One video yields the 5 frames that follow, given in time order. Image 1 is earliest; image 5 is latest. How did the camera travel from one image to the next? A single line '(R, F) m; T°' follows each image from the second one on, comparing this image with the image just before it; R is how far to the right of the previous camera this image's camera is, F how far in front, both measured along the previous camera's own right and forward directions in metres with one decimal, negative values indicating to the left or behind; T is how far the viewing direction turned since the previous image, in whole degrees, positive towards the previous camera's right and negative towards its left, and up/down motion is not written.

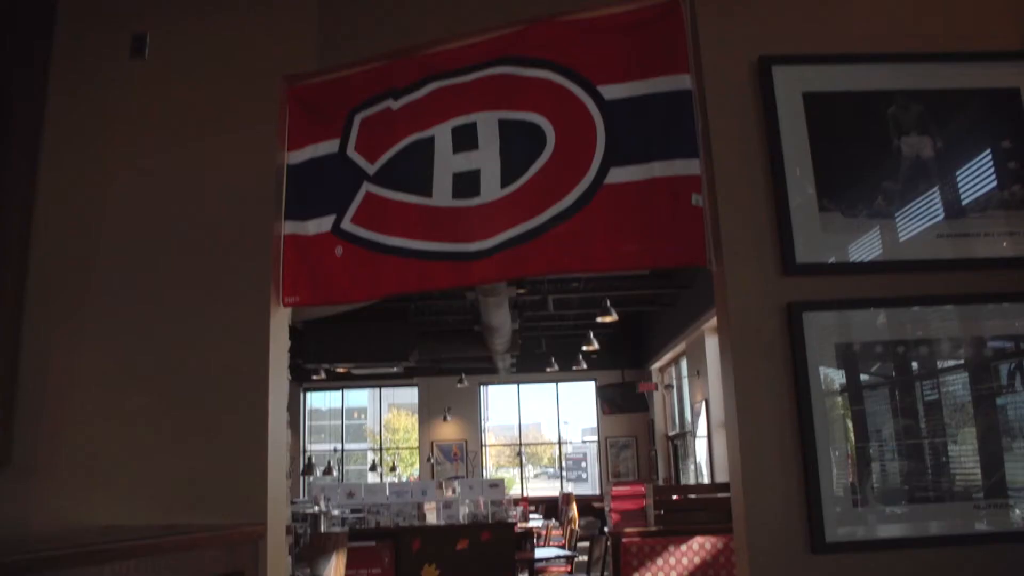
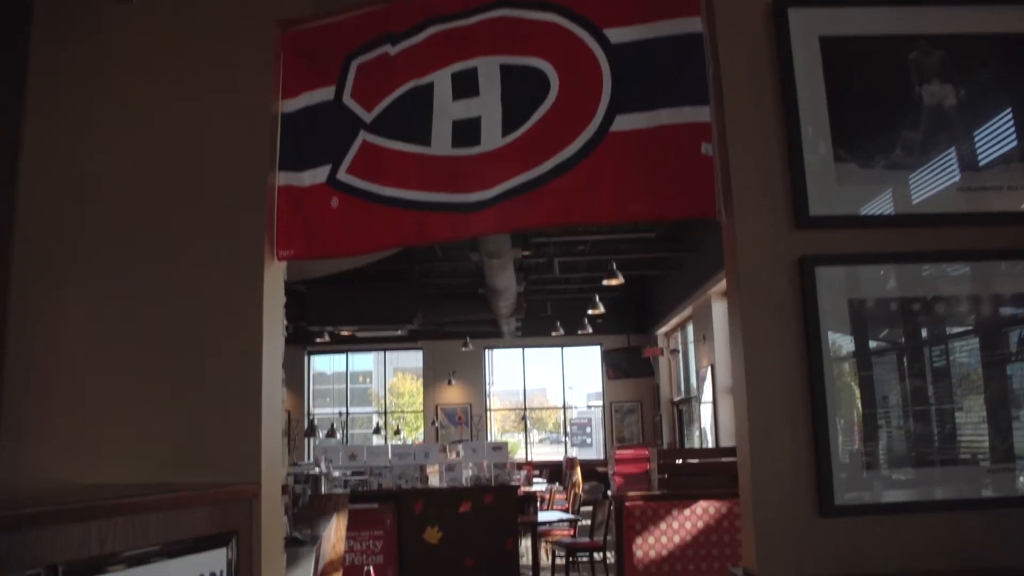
(0.0, +0.1) m; 0°
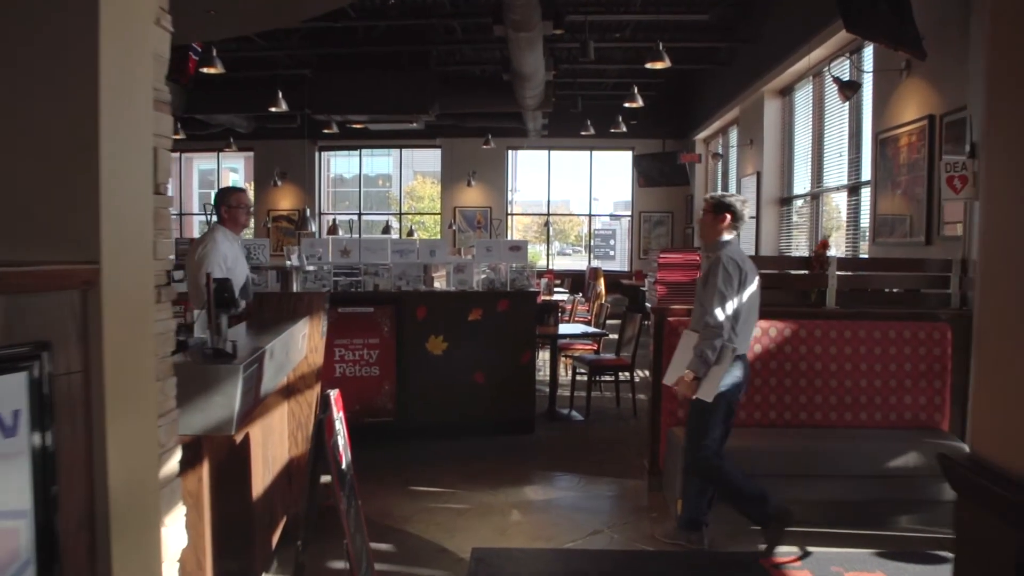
(0.0, +1.0) m; -2°
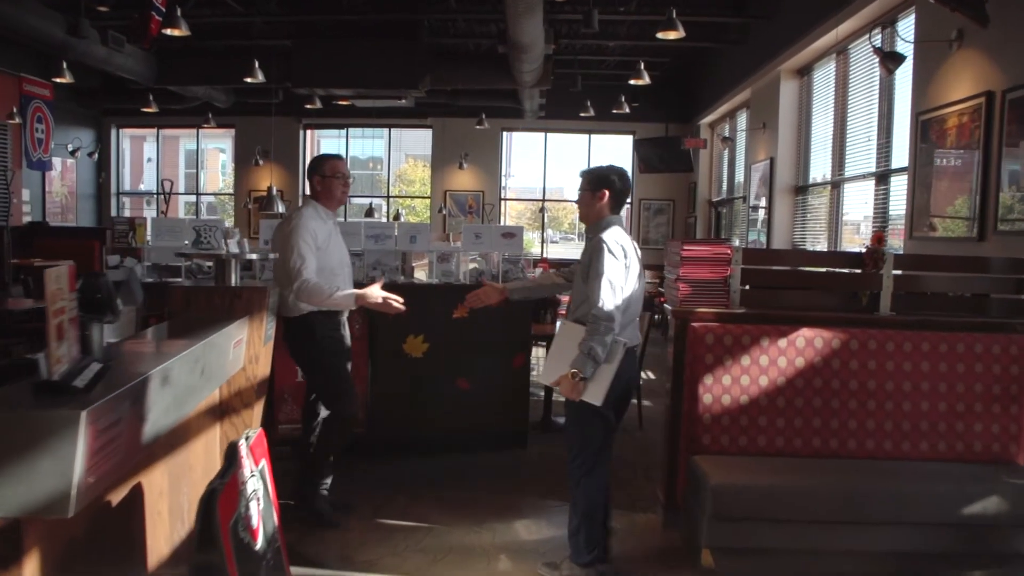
(0.0, +0.7) m; +1°
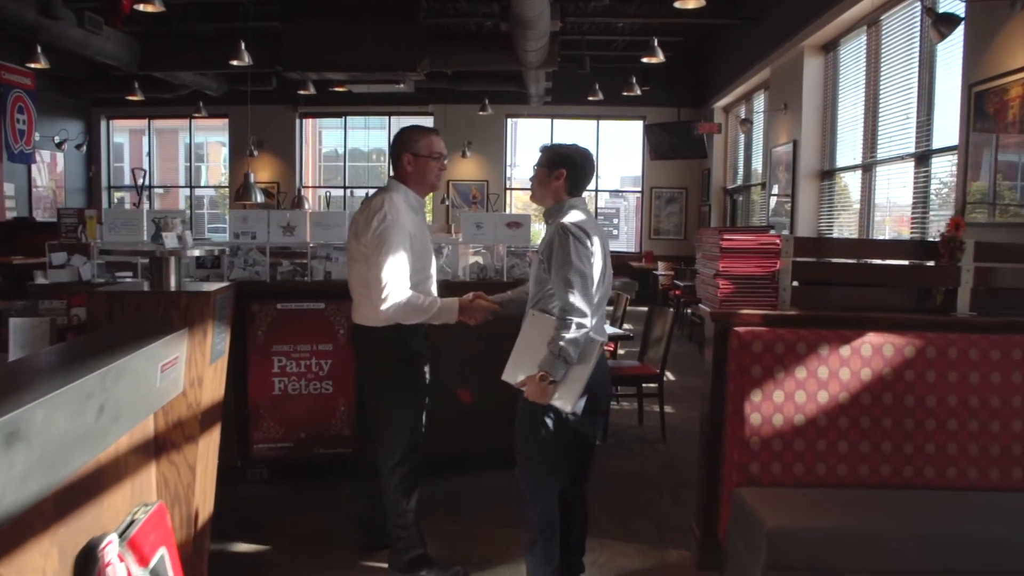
(0.0, +0.6) m; 0°
